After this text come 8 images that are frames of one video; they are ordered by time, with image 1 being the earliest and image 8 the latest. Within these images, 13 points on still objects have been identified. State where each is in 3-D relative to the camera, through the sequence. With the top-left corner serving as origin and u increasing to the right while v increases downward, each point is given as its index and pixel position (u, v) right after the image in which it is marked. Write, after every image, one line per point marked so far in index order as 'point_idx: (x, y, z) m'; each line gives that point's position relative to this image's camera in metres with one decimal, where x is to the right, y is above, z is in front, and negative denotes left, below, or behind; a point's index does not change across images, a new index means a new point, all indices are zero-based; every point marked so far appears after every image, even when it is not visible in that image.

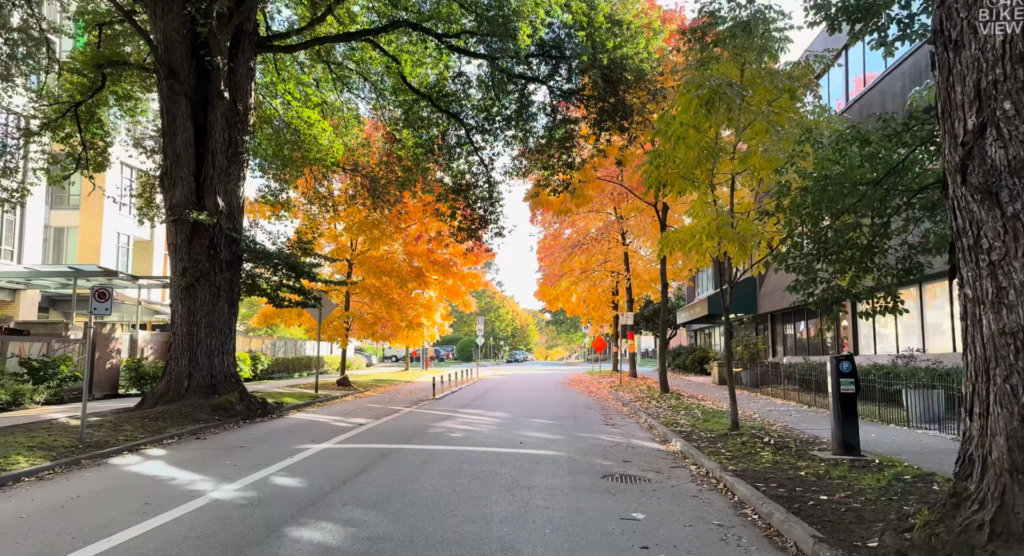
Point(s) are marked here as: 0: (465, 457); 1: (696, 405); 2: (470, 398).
0: (-0.6, -2.4, +8.7) m
1: (+4.2, -2.9, +14.9) m
2: (-1.1, -3.3, +18.0) m
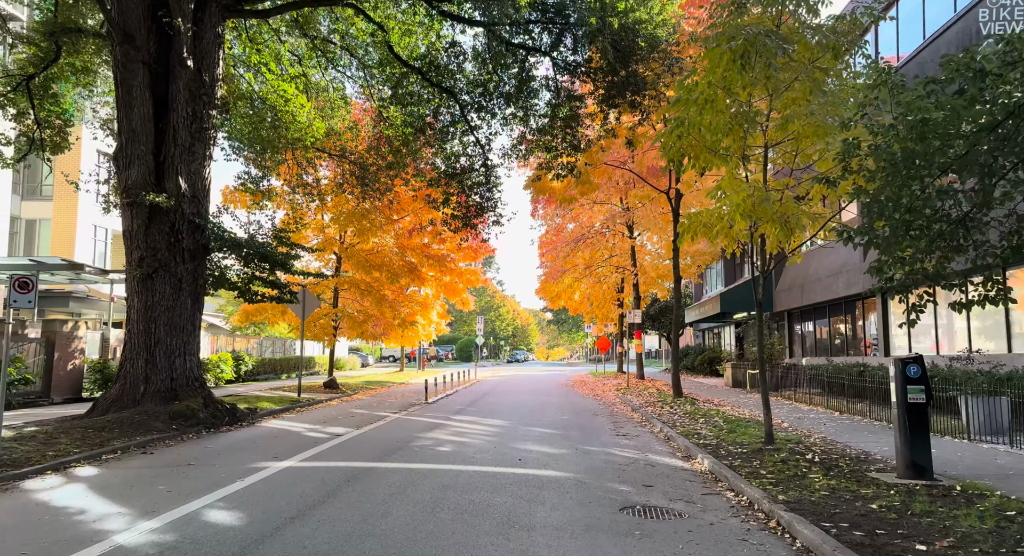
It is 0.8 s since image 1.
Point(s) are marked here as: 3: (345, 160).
0: (-0.7, -2.2, +7.2) m
1: (+4.1, -2.8, +13.5) m
2: (-1.1, -3.2, +16.6) m
3: (-4.6, +3.3, +18.1) m
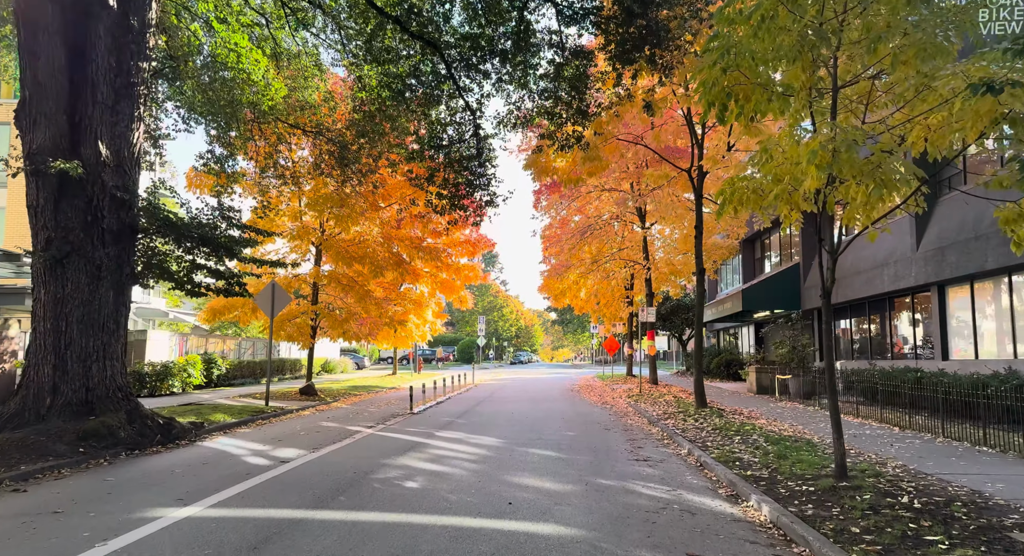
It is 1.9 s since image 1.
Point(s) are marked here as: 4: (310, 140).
0: (-0.8, -2.0, +5.1) m
1: (+4.1, -2.6, +11.3) m
2: (-1.2, -3.0, +14.4) m
3: (-4.6, +3.5, +15.9) m
4: (-5.1, +3.5, +16.6) m
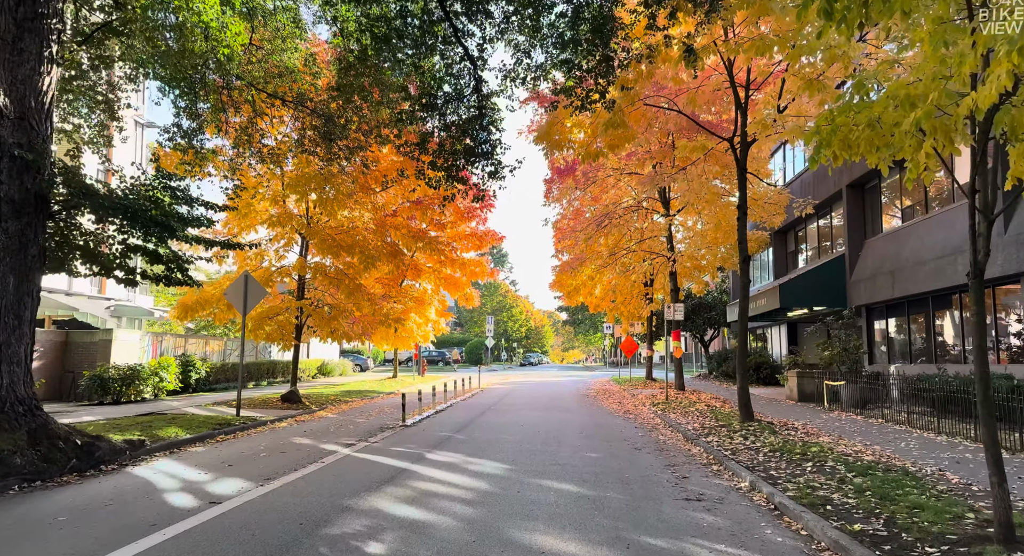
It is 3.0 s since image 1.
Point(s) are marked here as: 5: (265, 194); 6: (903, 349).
0: (-0.7, -1.8, +2.9) m
1: (+4.2, -2.4, +9.0) m
2: (-1.0, -2.8, +12.2) m
3: (-4.4, +3.6, +13.9) m
4: (-4.9, +3.7, +14.6) m
5: (-5.8, +2.0, +15.4) m
6: (+10.0, -1.8, +16.8) m
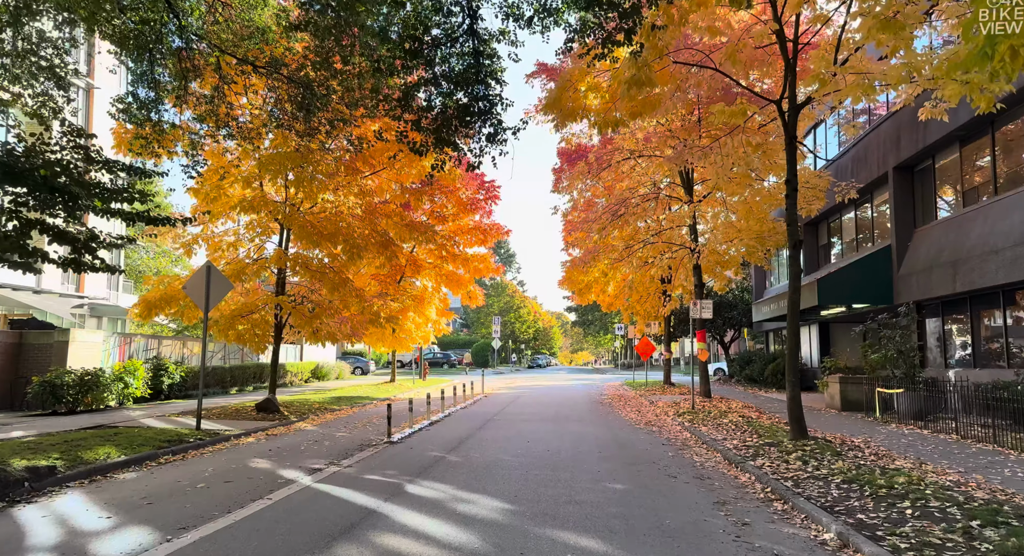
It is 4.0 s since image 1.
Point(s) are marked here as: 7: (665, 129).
0: (-0.8, -1.6, +1.0) m
1: (+4.2, -2.2, +7.1) m
2: (-0.9, -2.6, +10.3) m
3: (-4.3, +3.8, +12.0) m
4: (-4.8, +3.8, +12.7) m
5: (-5.7, +2.1, +13.5) m
6: (+10.2, -1.7, +14.8) m
7: (+3.9, +3.8, +16.6) m
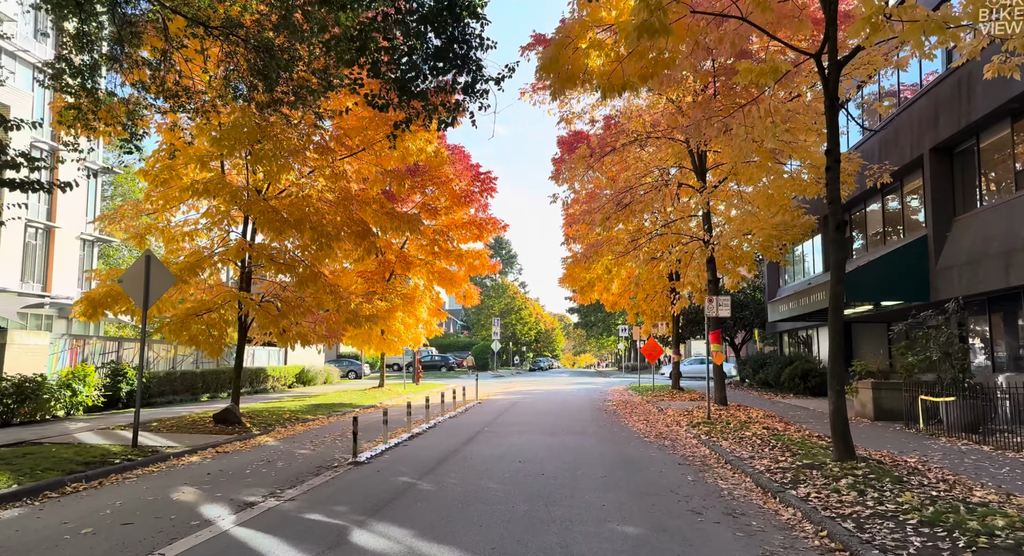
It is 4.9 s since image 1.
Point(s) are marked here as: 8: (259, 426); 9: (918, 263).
0: (-1.0, -1.5, -0.6) m
1: (+4.1, -2.0, +5.4) m
2: (-1.1, -2.5, +8.7) m
3: (-4.5, +3.9, +10.4) m
4: (-5.0, +4.0, +11.1) m
5: (-5.8, +2.2, +11.9) m
6: (+10.0, -1.5, +13.1) m
7: (+3.8, +3.9, +15.0) m
8: (-4.9, -2.9, +12.7) m
9: (+9.6, +0.4, +15.5) m
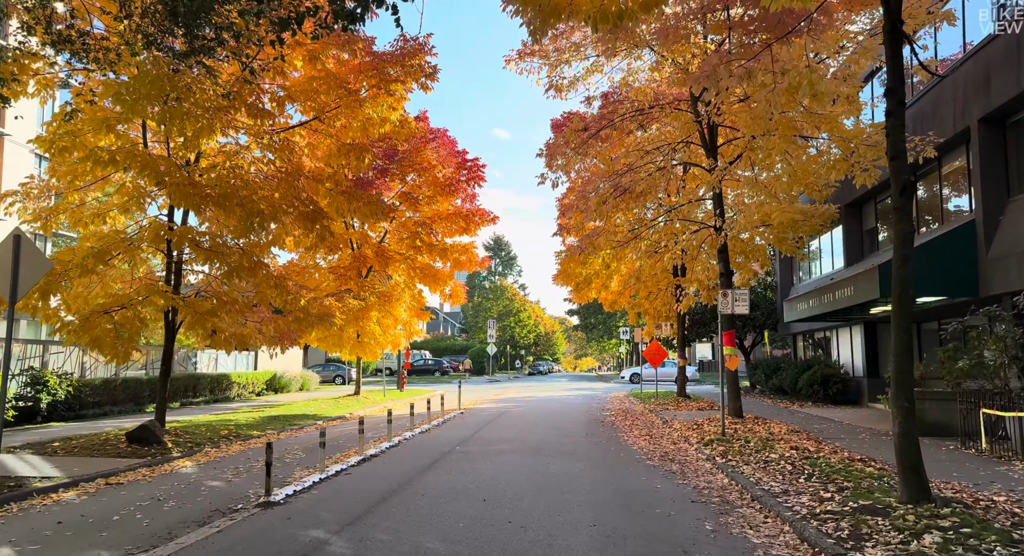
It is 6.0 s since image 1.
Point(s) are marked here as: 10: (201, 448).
0: (-1.4, -1.2, -2.7) m
1: (+3.7, -1.8, +3.3) m
2: (-1.5, -2.3, +6.6) m
3: (-4.9, +4.1, +8.3) m
4: (-5.4, +4.1, +9.0) m
5: (-6.2, +2.4, +9.8) m
6: (+9.6, -1.3, +10.9) m
7: (+3.4, +4.1, +12.9) m
8: (-5.3, -2.7, +10.6) m
9: (+9.2, +0.5, +13.4) m
10: (-5.0, -2.7, +10.6) m
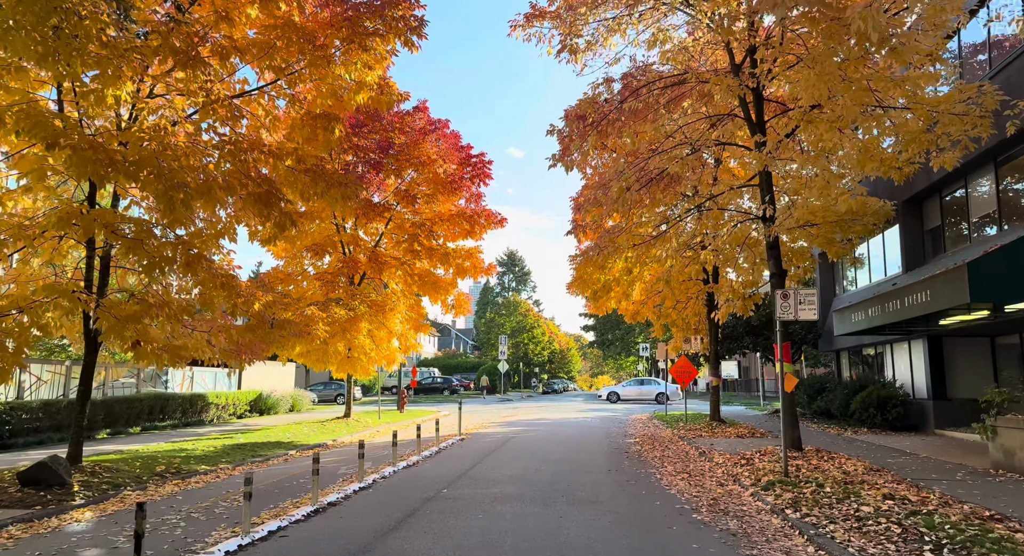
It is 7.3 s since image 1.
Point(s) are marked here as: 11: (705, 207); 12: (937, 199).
0: (-1.7, -0.8, -5.1) m
1: (+3.5, -1.6, +0.8) m
2: (-1.5, -2.1, +4.2) m
3: (-4.9, +4.2, +6.2) m
4: (-5.4, +4.2, +6.9) m
5: (-6.2, +2.5, +7.7) m
6: (+9.7, -1.3, +8.3) m
7: (+3.5, +4.1, +10.6) m
8: (-5.2, -2.6, +8.3) m
9: (+9.3, +0.5, +10.8) m
10: (-5.0, -2.7, +8.3) m
11: (+3.9, +1.5, +13.4) m
12: (+10.7, +2.0, +16.5) m
